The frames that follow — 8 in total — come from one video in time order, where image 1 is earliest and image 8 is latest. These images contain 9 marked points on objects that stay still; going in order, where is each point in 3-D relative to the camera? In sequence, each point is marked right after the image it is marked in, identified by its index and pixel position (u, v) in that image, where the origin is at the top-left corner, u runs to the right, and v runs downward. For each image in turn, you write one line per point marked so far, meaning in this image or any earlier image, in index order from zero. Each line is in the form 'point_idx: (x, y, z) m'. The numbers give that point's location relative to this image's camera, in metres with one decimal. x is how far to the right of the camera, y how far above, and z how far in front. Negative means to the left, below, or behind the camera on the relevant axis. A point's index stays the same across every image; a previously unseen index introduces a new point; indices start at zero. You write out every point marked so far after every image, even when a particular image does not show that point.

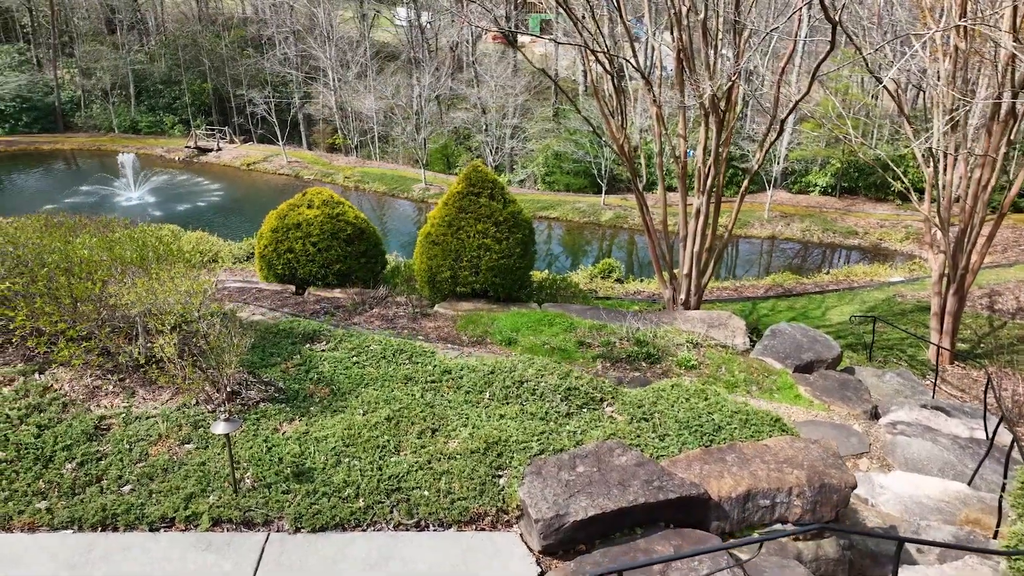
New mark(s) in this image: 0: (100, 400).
0: (-1.9, -0.6, +3.2) m
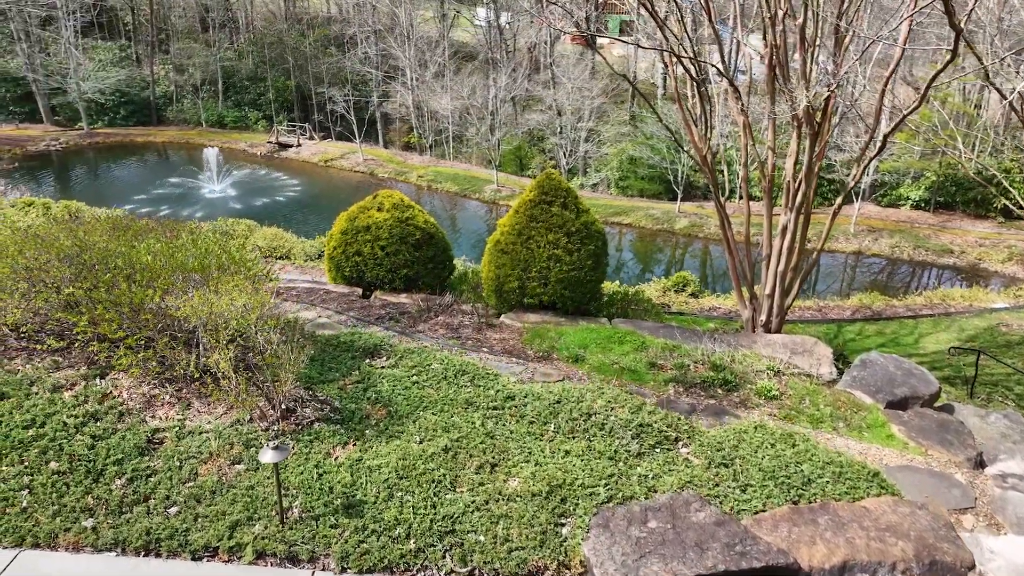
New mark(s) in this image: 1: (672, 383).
0: (-1.6, -0.6, +3.1) m
1: (+1.1, -0.6, +4.8) m
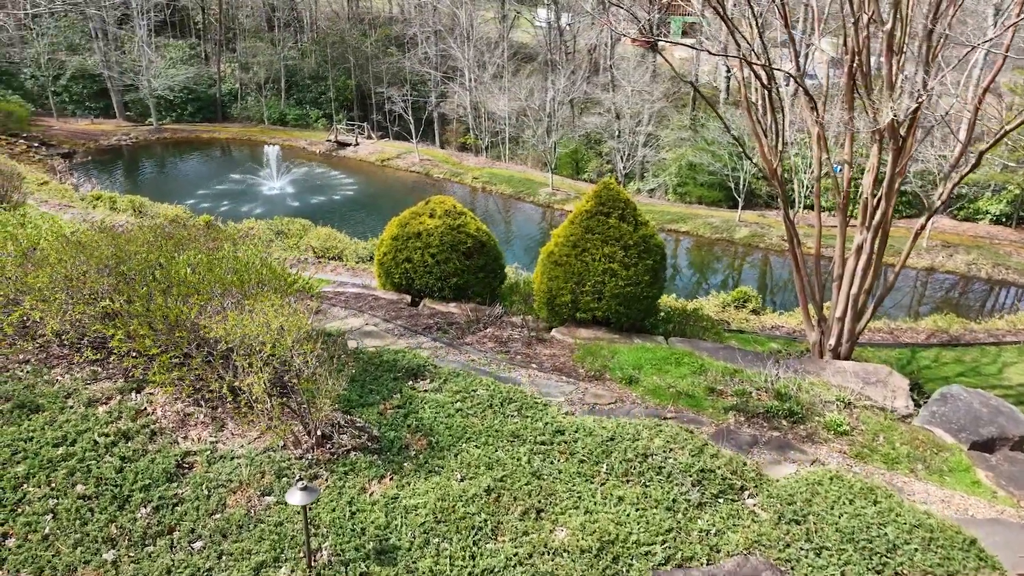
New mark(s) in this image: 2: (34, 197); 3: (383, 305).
0: (-1.4, -0.6, +3.0) m
1: (+1.4, -0.8, +4.5) m
2: (-8.5, +1.6, +12.6) m
3: (-1.1, -0.2, +6.1) m
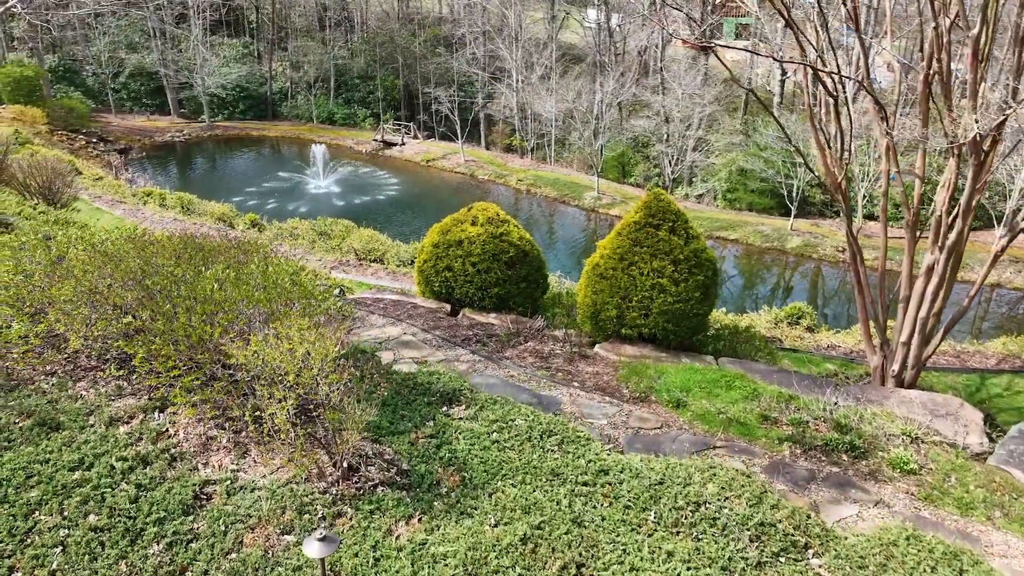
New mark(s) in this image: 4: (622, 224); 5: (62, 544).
0: (-1.2, -0.7, +2.9) m
1: (+1.6, -0.9, +4.2) m
2: (-7.7, +1.7, +12.9) m
3: (-0.8, -0.2, +5.9) m
4: (+0.8, +0.5, +5.4) m
5: (-1.5, -0.8, +2.4) m
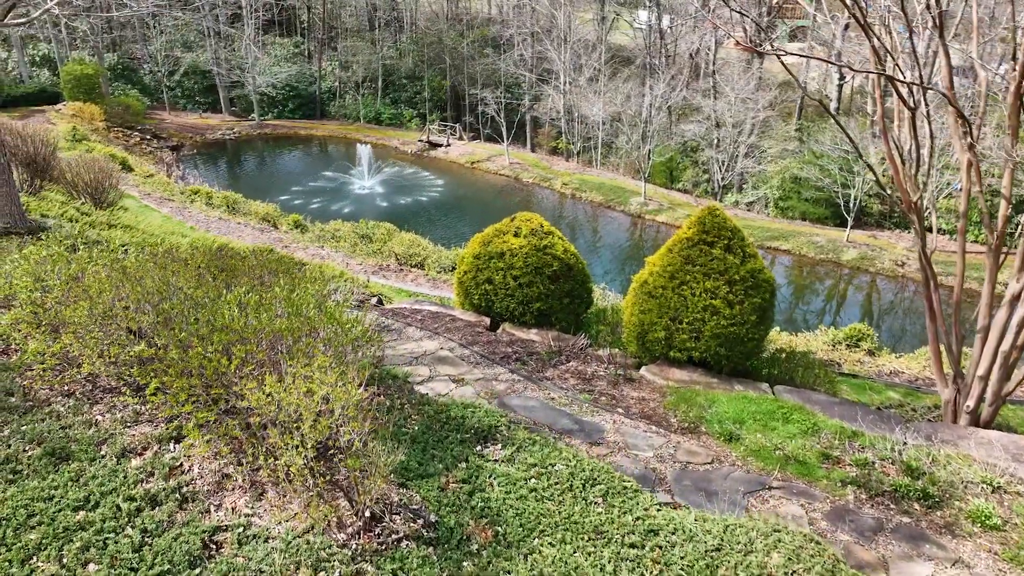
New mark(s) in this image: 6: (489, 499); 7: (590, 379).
0: (-1.1, -0.8, +2.7) m
1: (+1.9, -1.1, +3.9) m
2: (-6.9, +1.8, +13.1) m
3: (-0.4, -0.3, +5.7) m
4: (+1.2, +0.3, +5.1) m
5: (-1.4, -0.9, +2.2) m
6: (-0.1, -0.8, +2.8) m
7: (+0.5, -0.6, +5.0) m
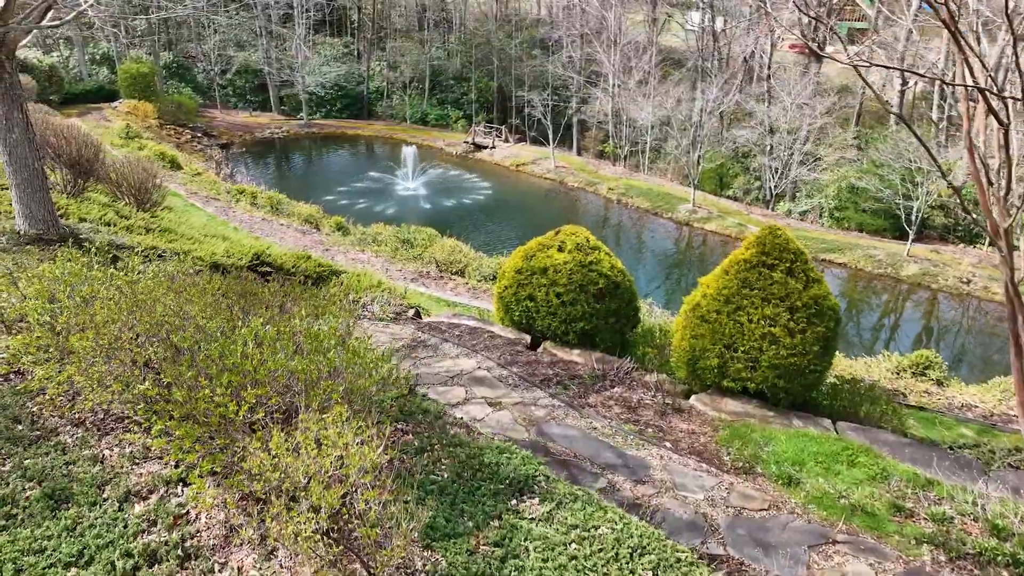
0: (-0.9, -0.9, +2.5) m
1: (+2.0, -1.3, +3.5) m
2: (-6.0, +1.8, +13.2) m
3: (-0.1, -0.4, +5.5) m
4: (+1.5, +0.2, +4.7) m
5: (-1.3, -1.0, +2.0) m
6: (0.0, -0.9, +2.6) m
7: (+0.8, -0.8, +4.7) m
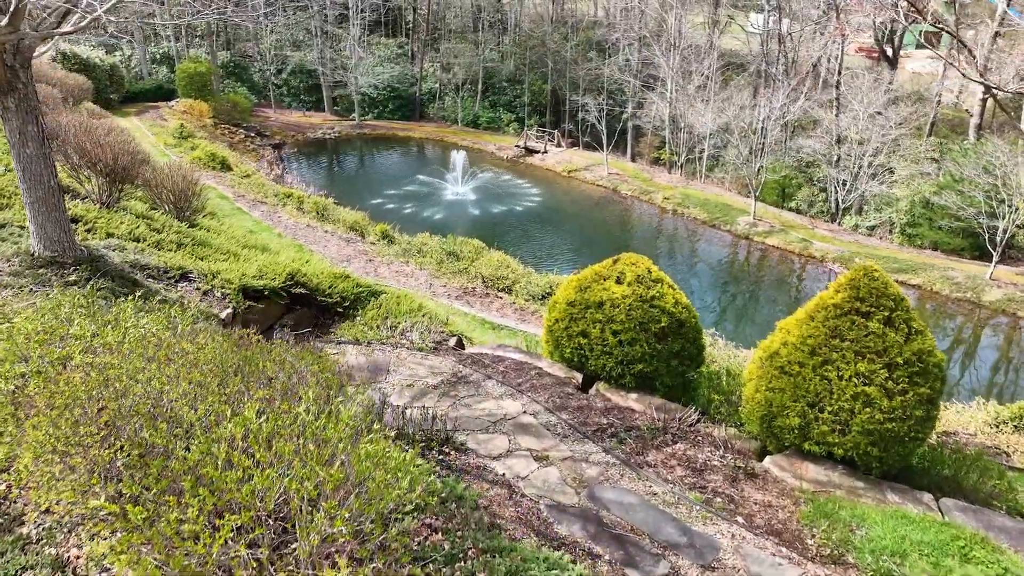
0: (-0.8, -1.1, +2.0) m
1: (+2.2, -1.6, +2.8) m
2: (-5.1, +1.8, +13.0) m
3: (+0.2, -0.7, +4.9) m
4: (+1.8, -0.1, +4.1) m
5: (-1.2, -1.2, +1.6) m
6: (+0.2, -1.2, +2.0) m
7: (+1.1, -1.0, +4.1) m
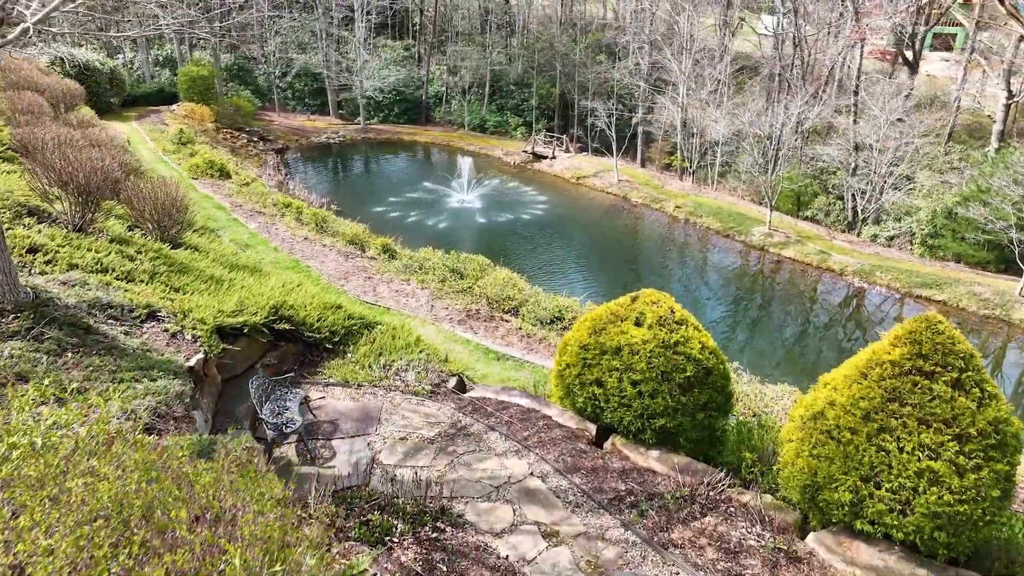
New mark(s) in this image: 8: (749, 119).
0: (-0.8, -1.3, +1.5) m
1: (+2.2, -1.8, +2.2) m
2: (-5.0, +1.5, +12.5) m
3: (+0.3, -0.9, +4.4) m
4: (+1.8, -0.4, +3.6) m
5: (-1.2, -1.5, +1.1) m
6: (+0.2, -1.4, +1.5) m
7: (+1.1, -1.3, +3.5) m
8: (+6.0, +4.3, +18.0) m
